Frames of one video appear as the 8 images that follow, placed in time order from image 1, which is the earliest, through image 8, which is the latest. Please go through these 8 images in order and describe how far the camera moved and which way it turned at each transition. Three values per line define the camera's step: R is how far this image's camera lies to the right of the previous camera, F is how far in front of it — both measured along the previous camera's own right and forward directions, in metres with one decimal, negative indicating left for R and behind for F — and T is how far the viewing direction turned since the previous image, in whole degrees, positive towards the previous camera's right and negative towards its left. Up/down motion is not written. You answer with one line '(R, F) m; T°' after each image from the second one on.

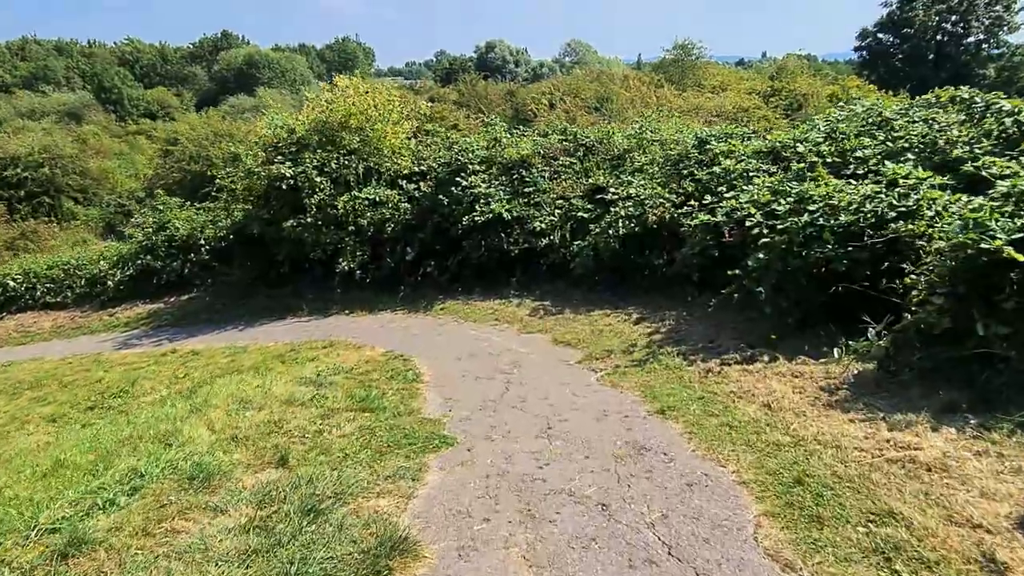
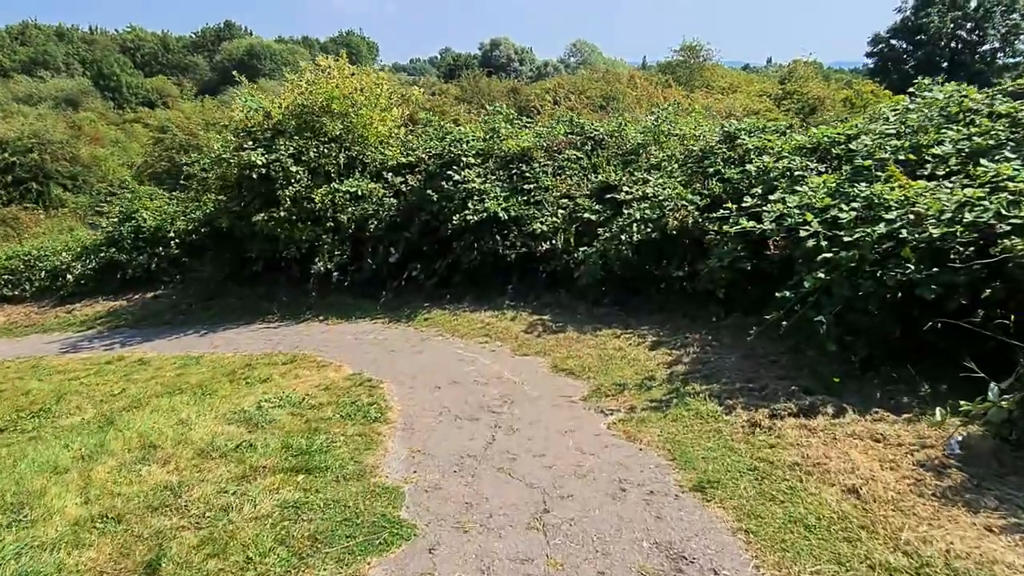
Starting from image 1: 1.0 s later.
(0.0, +1.1) m; 0°
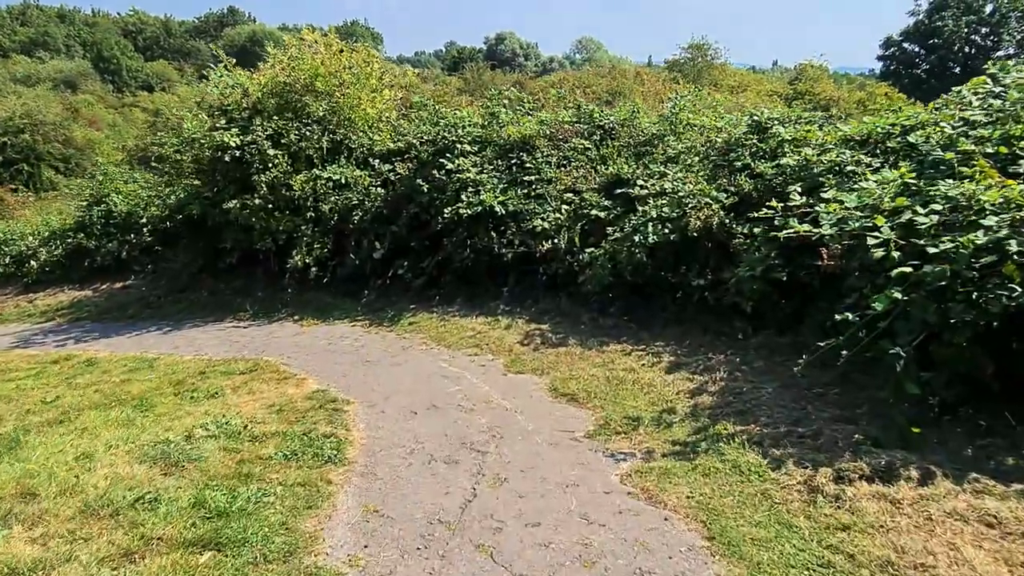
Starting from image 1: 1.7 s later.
(0.0, +0.8) m; 0°
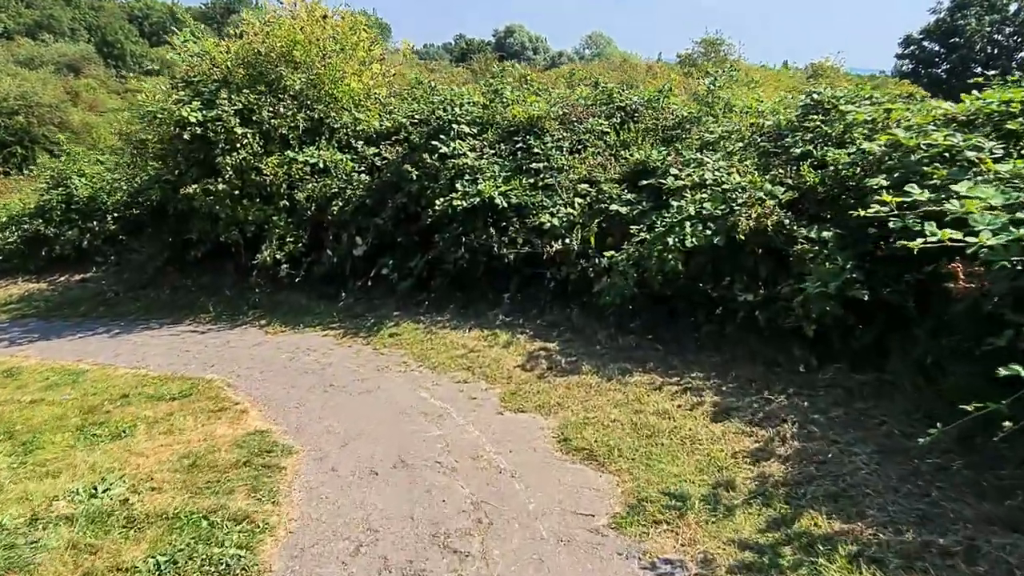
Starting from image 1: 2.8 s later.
(0.0, +1.1) m; 0°
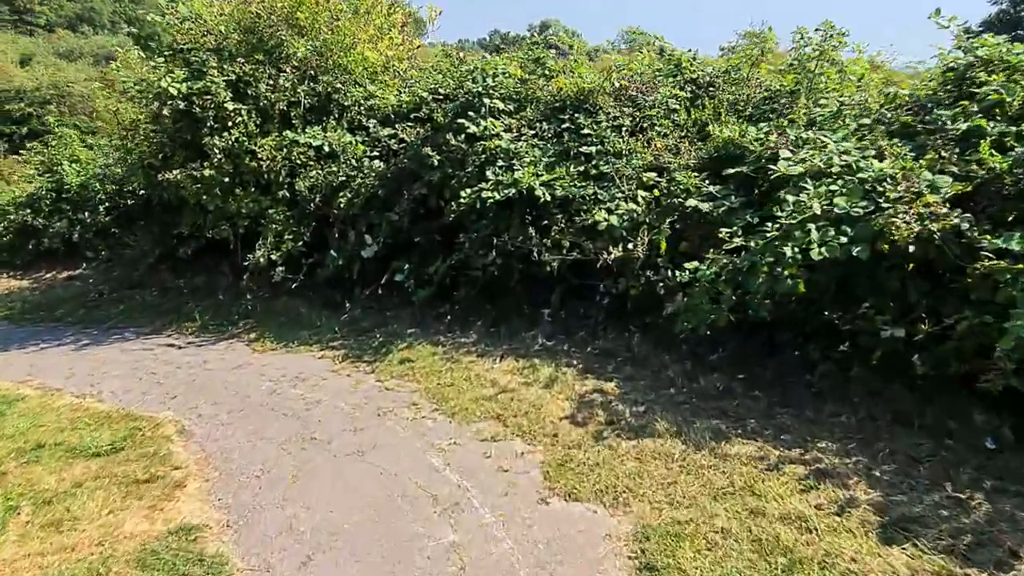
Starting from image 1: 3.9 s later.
(-0.1, +1.3) m; -2°
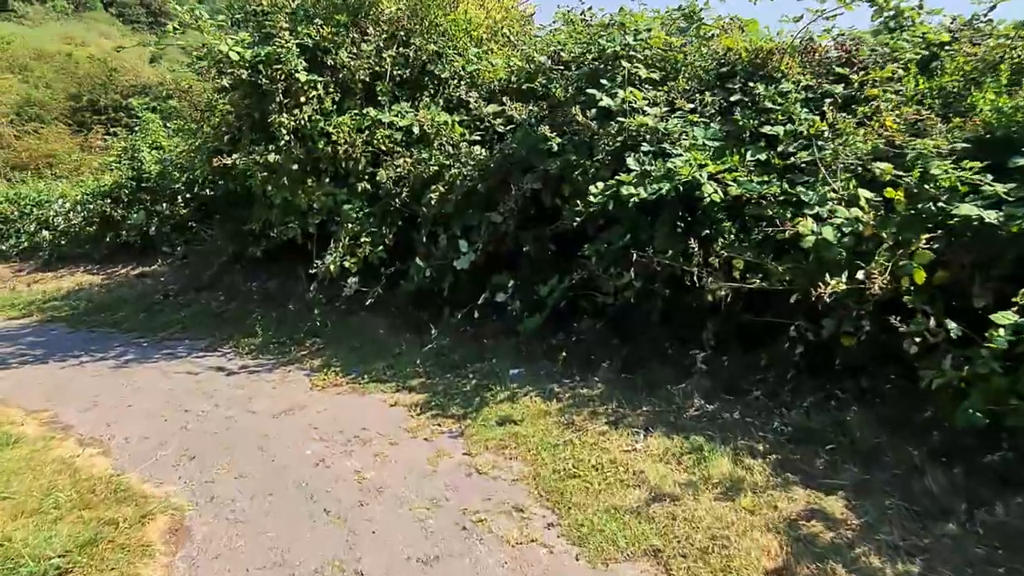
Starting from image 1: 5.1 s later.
(-0.2, +1.4) m; -8°
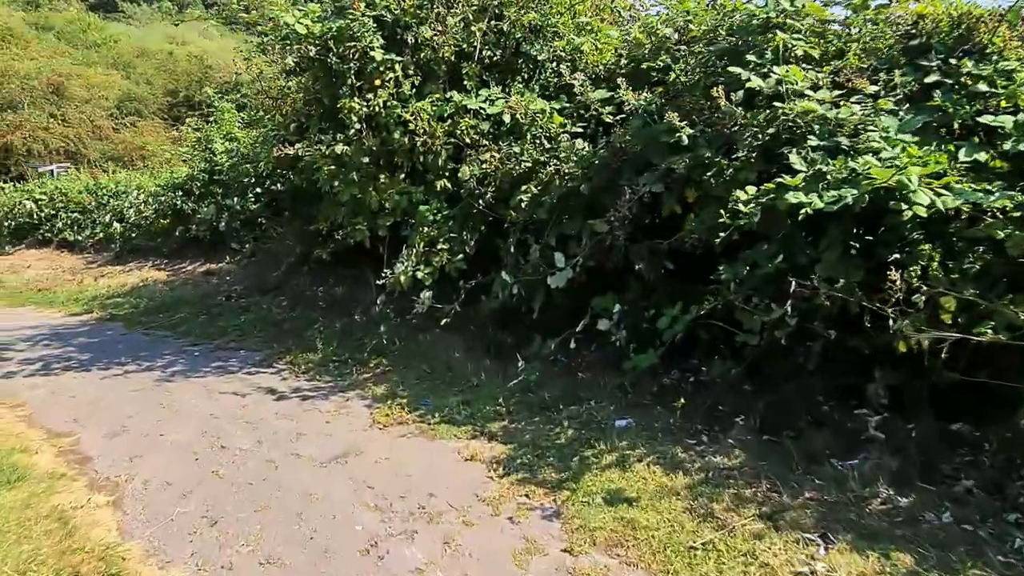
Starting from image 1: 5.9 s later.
(-0.2, +0.8) m; -6°
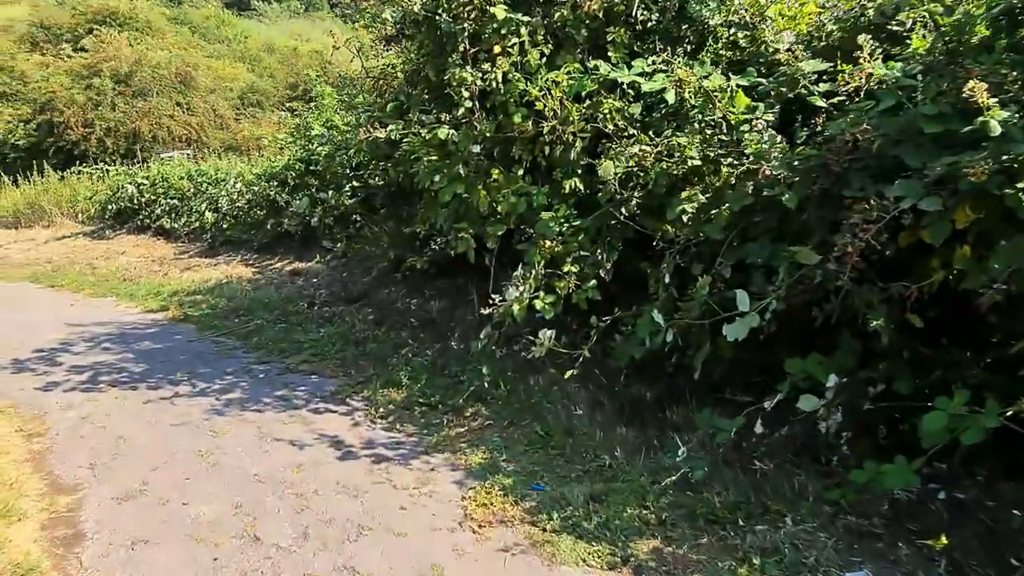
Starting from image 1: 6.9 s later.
(-0.2, +1.1) m; -8°
